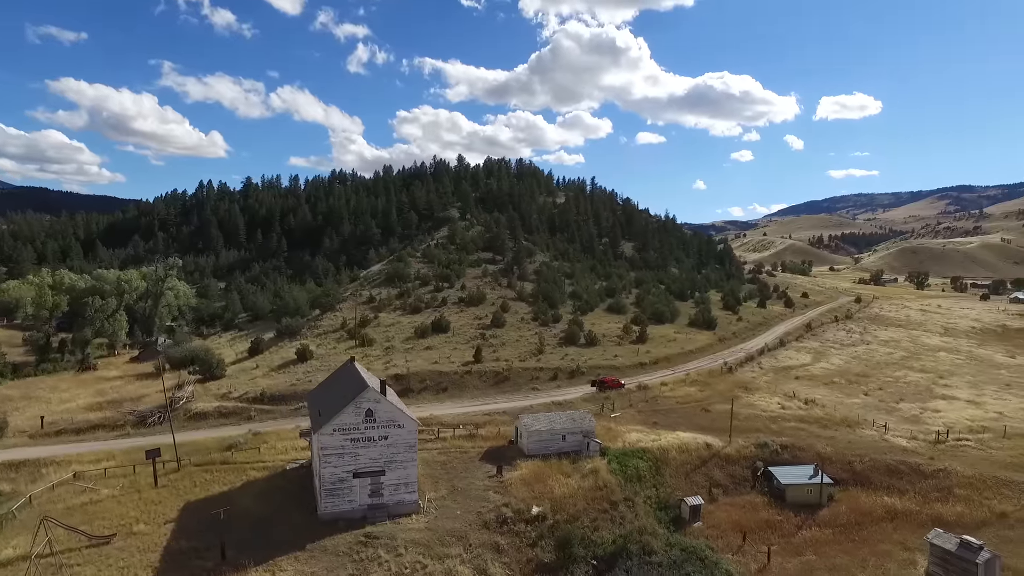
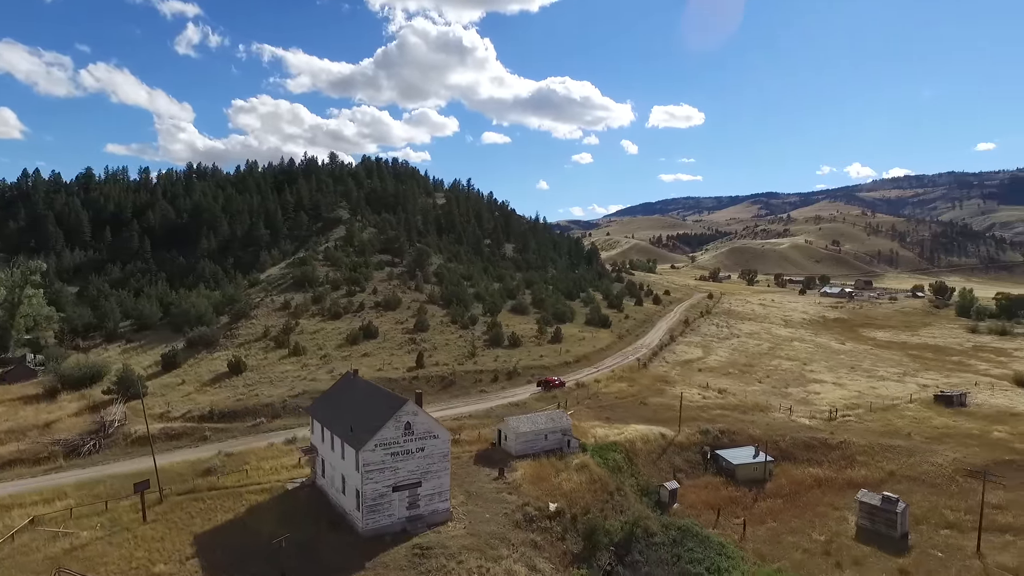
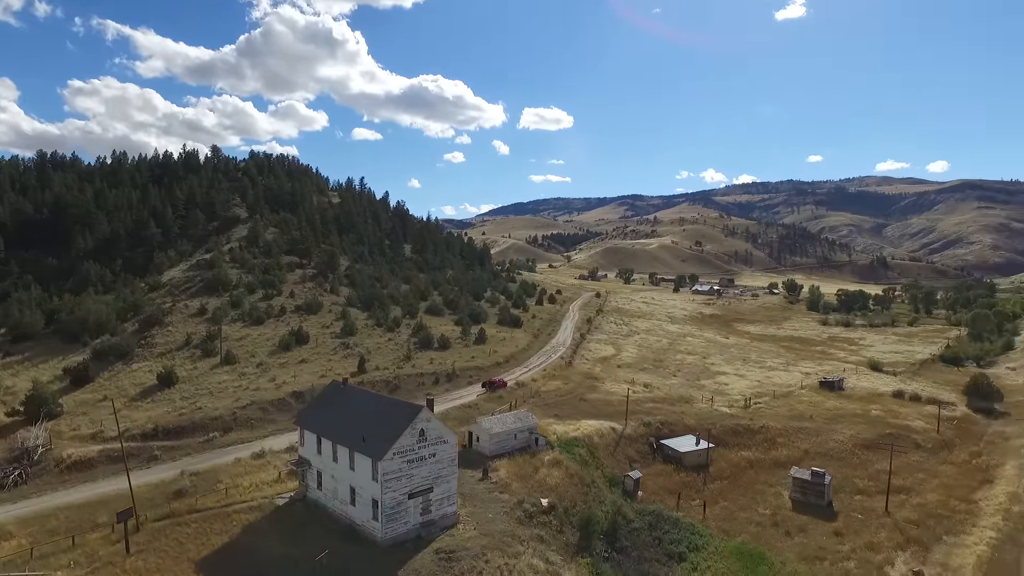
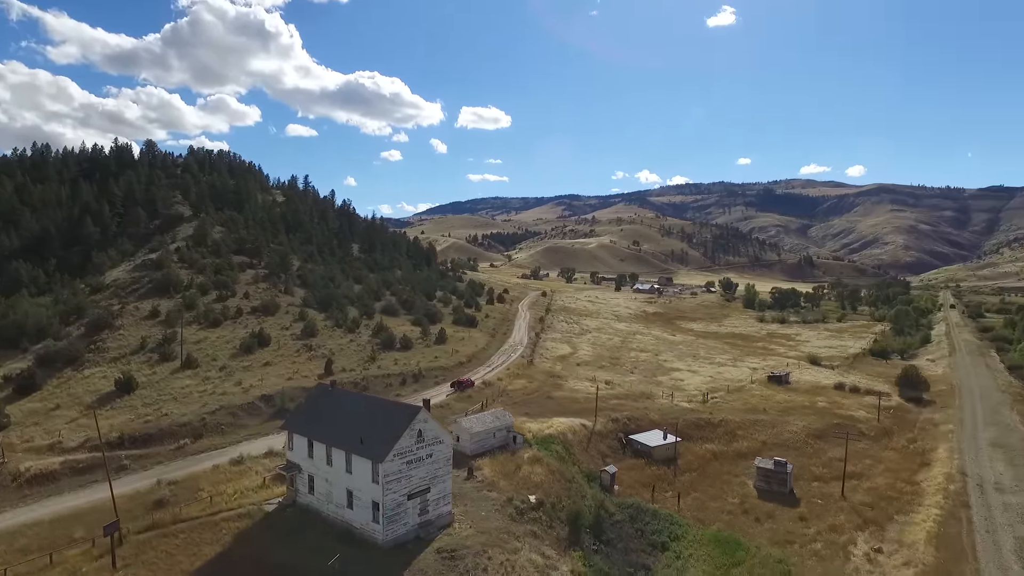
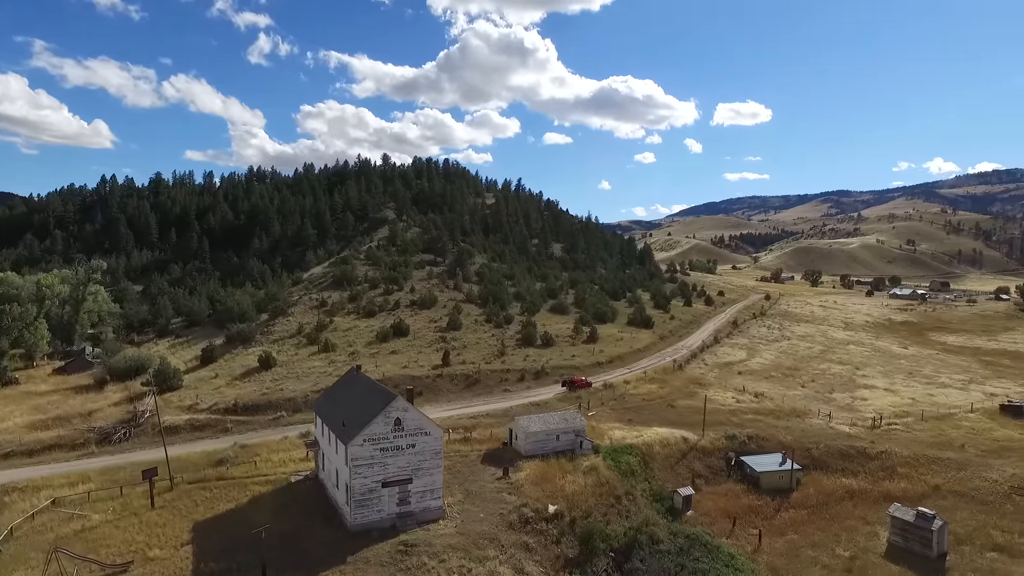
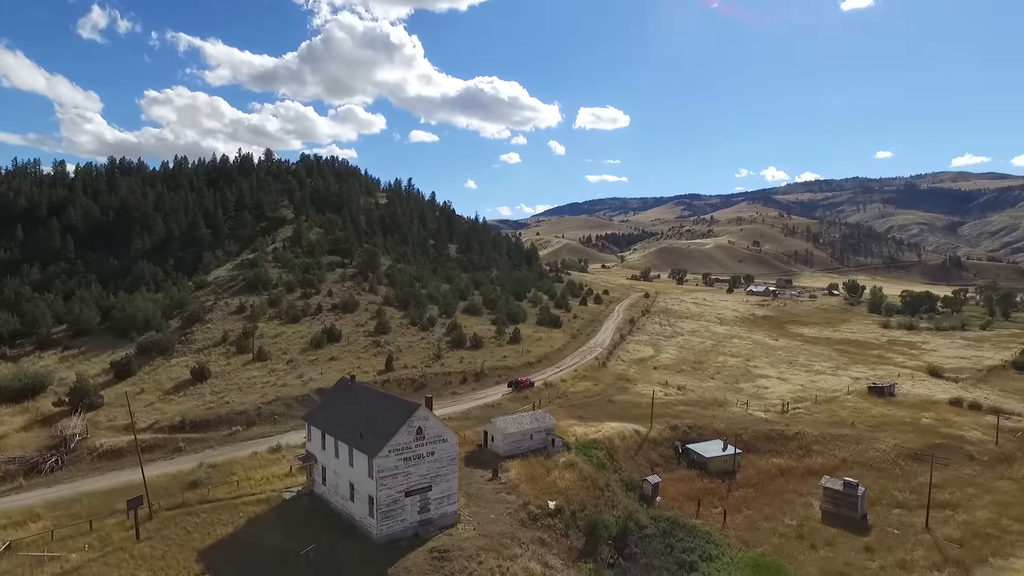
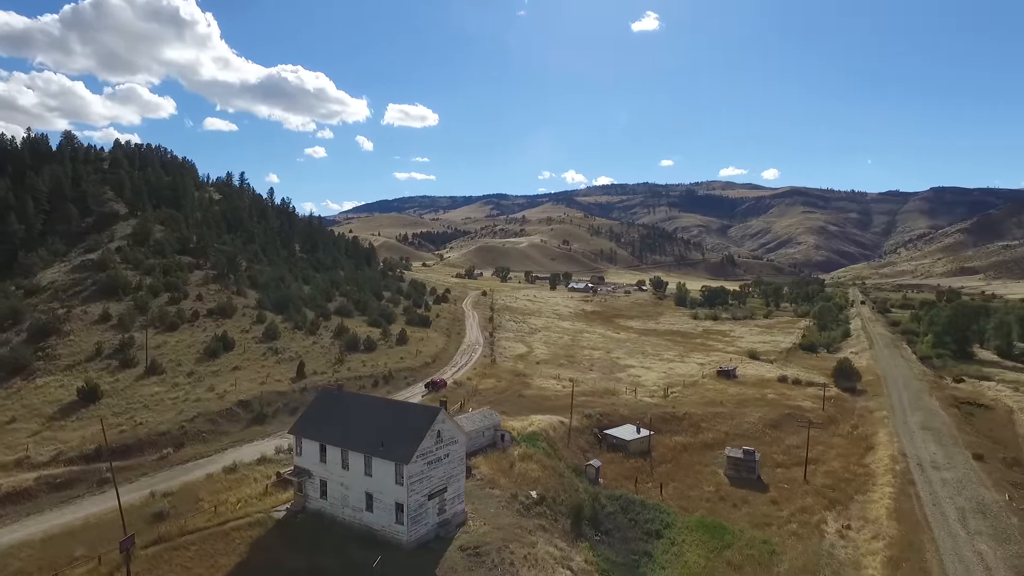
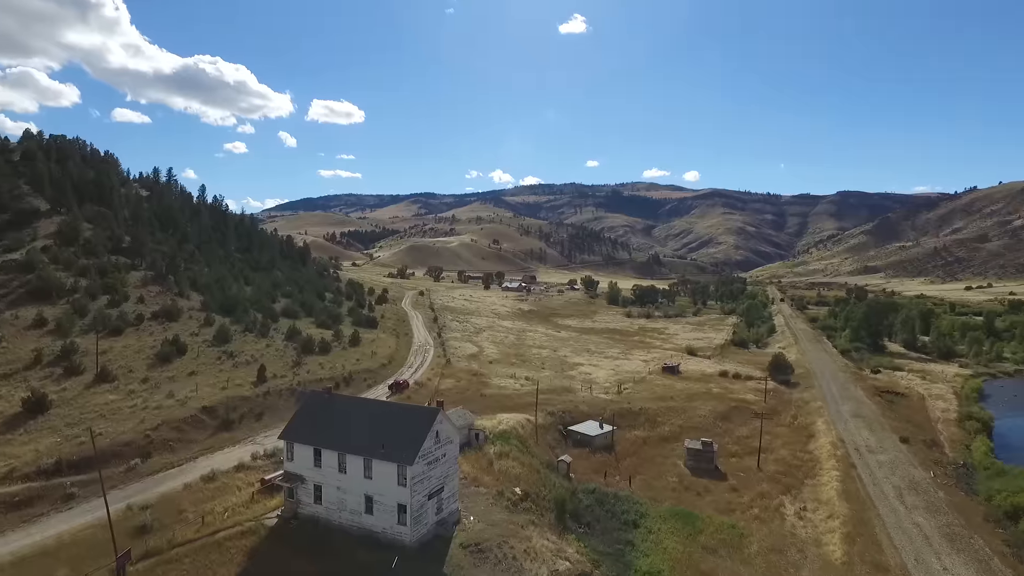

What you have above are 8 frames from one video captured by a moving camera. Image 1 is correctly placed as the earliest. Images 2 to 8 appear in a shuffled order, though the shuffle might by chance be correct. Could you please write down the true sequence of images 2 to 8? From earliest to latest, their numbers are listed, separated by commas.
5, 2, 6, 3, 4, 7, 8
